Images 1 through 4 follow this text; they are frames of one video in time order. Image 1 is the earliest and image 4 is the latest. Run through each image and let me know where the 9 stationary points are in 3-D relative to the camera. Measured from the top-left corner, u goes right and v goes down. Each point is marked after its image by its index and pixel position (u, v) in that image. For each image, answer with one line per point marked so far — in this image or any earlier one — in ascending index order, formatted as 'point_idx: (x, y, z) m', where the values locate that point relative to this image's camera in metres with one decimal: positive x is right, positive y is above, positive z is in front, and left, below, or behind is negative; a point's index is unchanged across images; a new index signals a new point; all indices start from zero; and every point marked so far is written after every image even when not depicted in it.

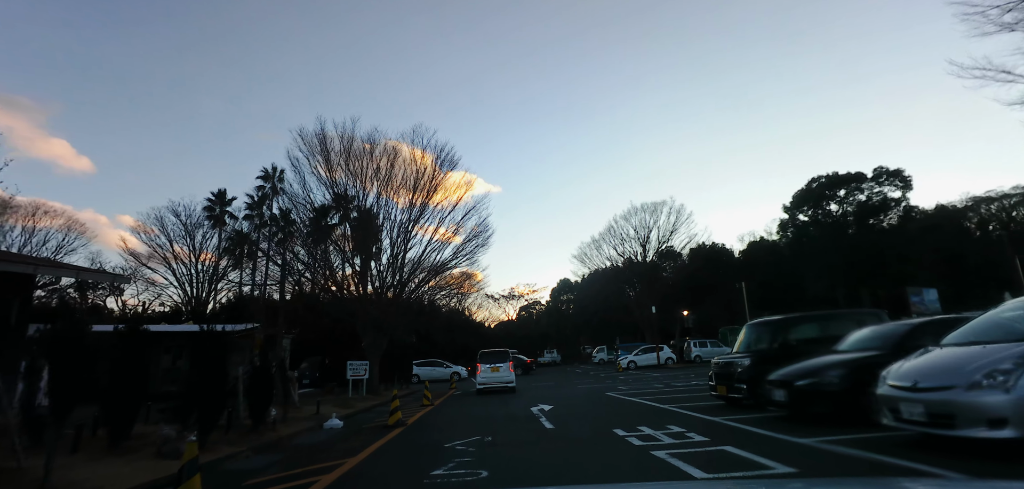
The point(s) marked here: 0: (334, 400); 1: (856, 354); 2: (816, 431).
0: (-5.4, -4.7, +15.0) m
1: (+5.1, -1.6, +7.3) m
2: (+4.4, -2.7, +7.3) m
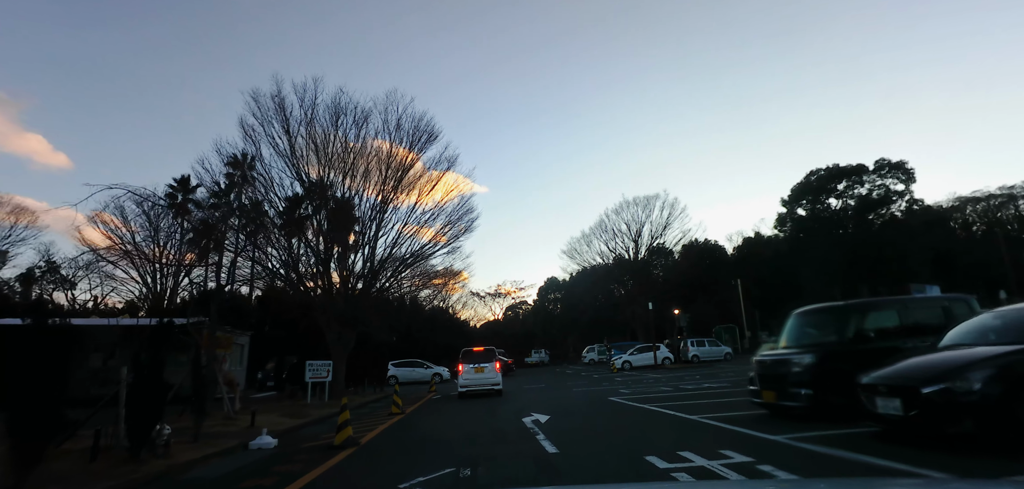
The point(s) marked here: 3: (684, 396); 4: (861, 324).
0: (-5.7, -4.1, +12.5) m
1: (+5.0, -1.1, +5.1) m
2: (+4.3, -2.2, +5.0) m
3: (+5.3, -4.6, +15.2) m
4: (+5.3, -1.2, +7.5) m
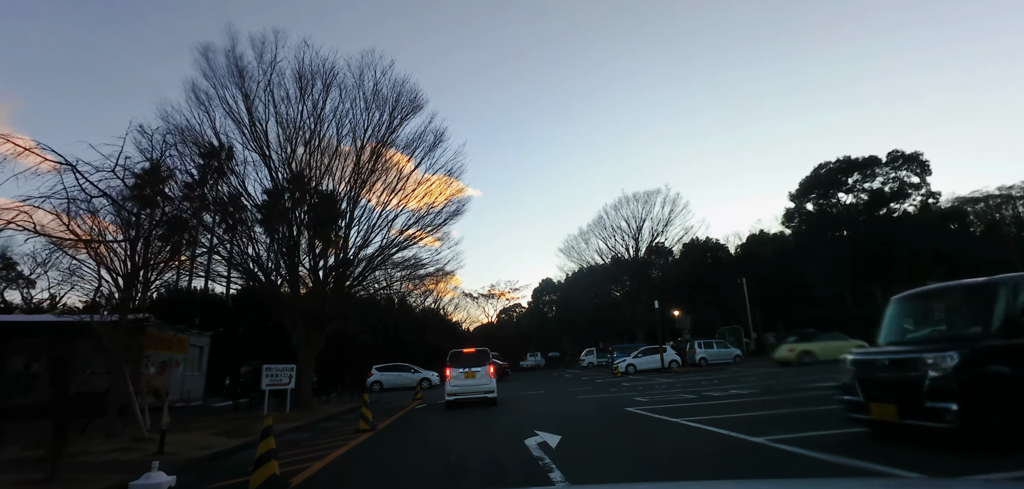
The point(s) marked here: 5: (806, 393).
0: (-5.8, -3.6, +10.1) m
1: (+5.0, -0.5, +2.8) m
2: (+4.4, -1.6, +2.8) m
3: (+5.2, -4.2, +12.9) m
4: (+5.3, -0.7, +5.3) m
5: (+8.0, -4.0, +13.5) m
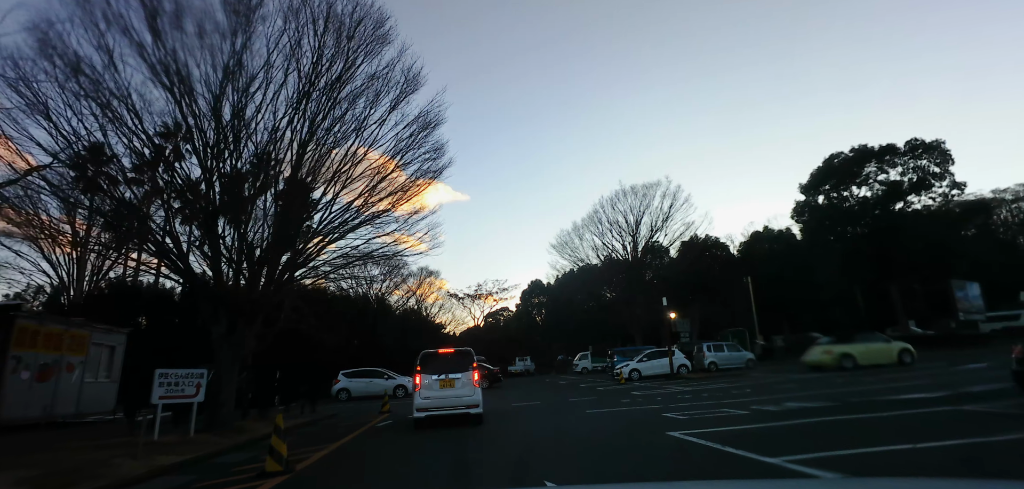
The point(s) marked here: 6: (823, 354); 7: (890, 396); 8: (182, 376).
0: (-5.9, -2.8, +6.6) m
1: (+5.1, +0.3, -0.4) m
2: (+4.5, -0.8, -0.5) m
3: (+5.0, -3.5, +9.6) m
4: (+5.3, +0.1, +2.0) m
5: (+7.8, -3.4, +10.3) m
6: (+12.1, -4.3, +19.3) m
7: (+8.7, -3.5, +11.4) m
8: (-6.2, -2.5, +9.4) m
